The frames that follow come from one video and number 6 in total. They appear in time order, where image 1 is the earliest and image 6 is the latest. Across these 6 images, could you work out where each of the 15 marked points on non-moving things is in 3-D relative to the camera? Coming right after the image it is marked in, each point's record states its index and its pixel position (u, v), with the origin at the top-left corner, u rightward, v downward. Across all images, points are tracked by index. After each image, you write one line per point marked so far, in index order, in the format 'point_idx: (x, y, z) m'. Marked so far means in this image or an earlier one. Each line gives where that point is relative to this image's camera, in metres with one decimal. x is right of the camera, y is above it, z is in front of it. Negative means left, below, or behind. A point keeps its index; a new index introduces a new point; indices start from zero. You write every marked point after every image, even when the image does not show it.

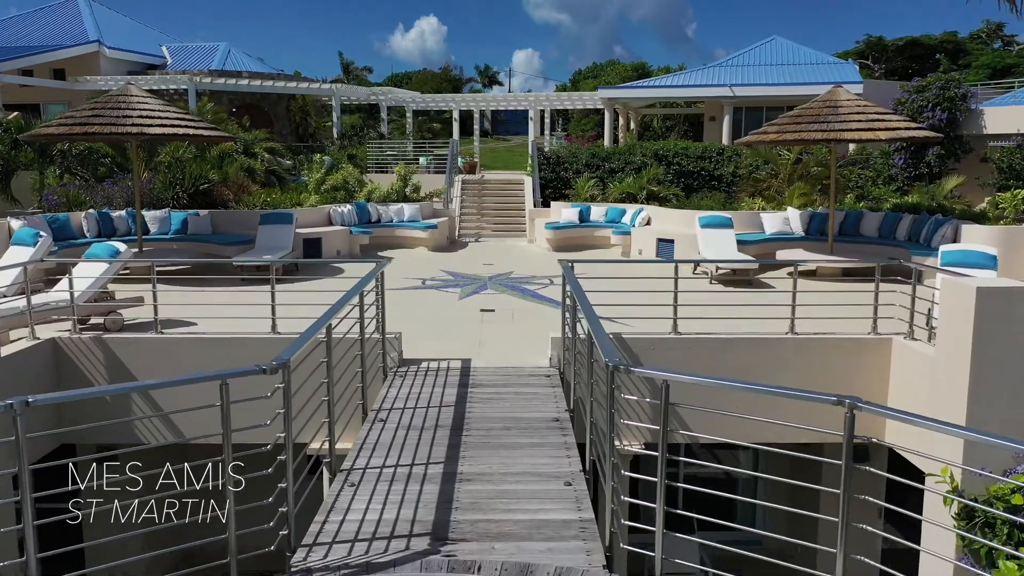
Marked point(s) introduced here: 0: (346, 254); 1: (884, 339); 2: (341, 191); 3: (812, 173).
0: (-3.2, +0.6, +16.1) m
1: (+3.5, -0.5, +7.8) m
2: (-3.7, +2.1, +18.1) m
3: (+6.8, +2.7, +19.4) m
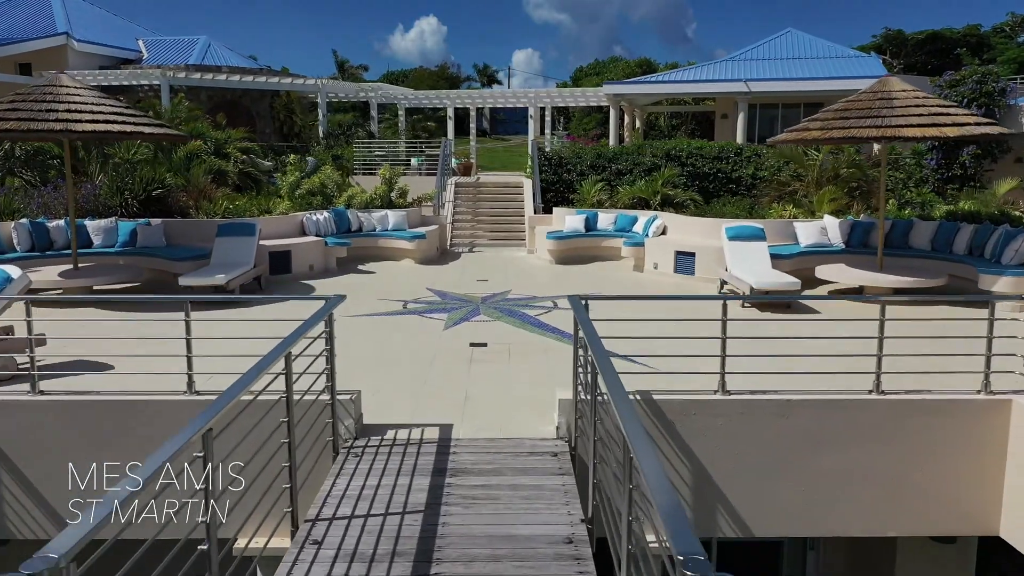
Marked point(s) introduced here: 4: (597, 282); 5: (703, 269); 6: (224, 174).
0: (-3.2, +0.3, +14.2) m
1: (+3.4, -0.8, +5.9) m
2: (-3.7, +1.8, +16.2) m
3: (+6.8, +2.3, +17.4) m
4: (+1.4, +0.1, +14.0) m
5: (+3.0, +0.3, +13.2) m
6: (-6.3, +2.5, +18.7) m
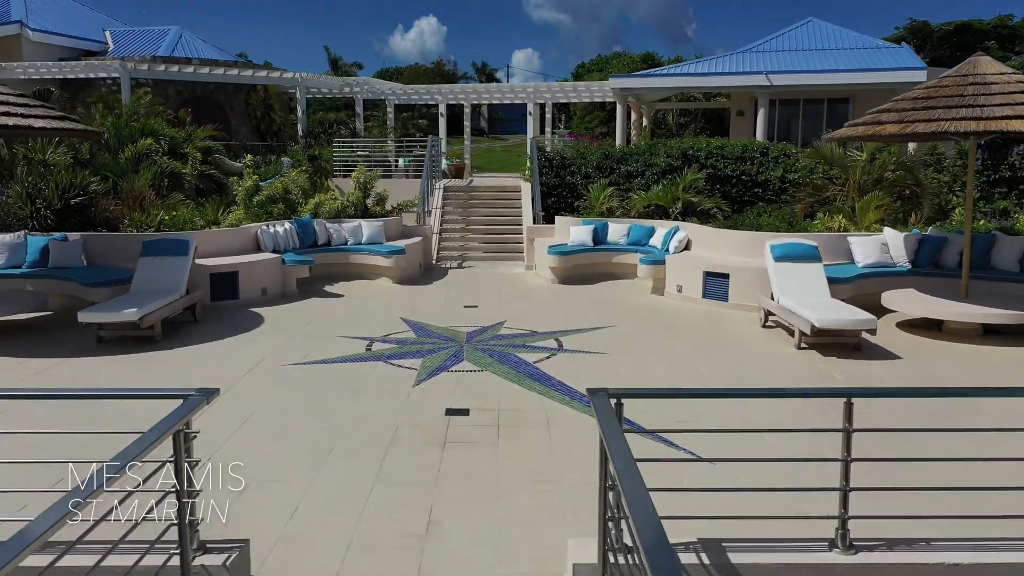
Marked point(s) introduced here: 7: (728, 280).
0: (-3.3, -0.1, +11.8) m
1: (+3.3, -1.2, +3.5) m
2: (-3.8, +1.4, +13.8) m
3: (+6.7, +2.0, +15.1) m
4: (+1.3, -0.3, +11.7) m
5: (+2.9, -0.1, +10.9) m
6: (-6.4, +2.2, +16.3) m
7: (+2.8, +0.1, +11.0) m
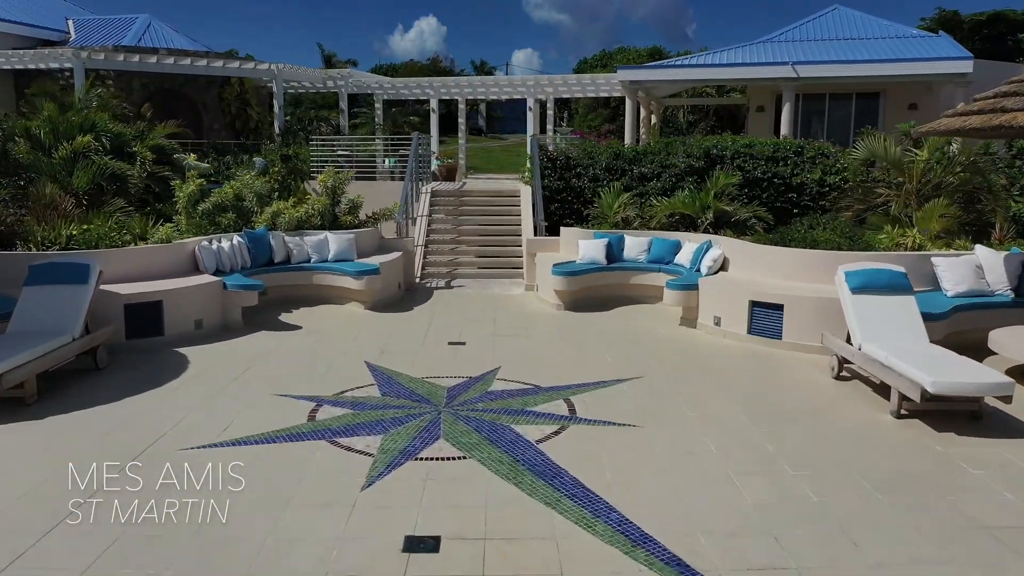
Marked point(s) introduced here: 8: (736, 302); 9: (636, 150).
0: (-3.3, -0.4, +9.5) m
1: (+3.3, -1.5, +1.2) m
2: (-3.8, +1.0, +11.5) m
3: (+6.6, +1.6, +12.8) m
4: (+1.3, -0.6, +9.4) m
5: (+2.9, -0.4, +8.6) m
6: (-6.5, +1.8, +14.0) m
7: (+2.8, -0.2, +8.7) m
8: (+2.4, -0.2, +9.1) m
9: (+2.3, +2.6, +16.0) m
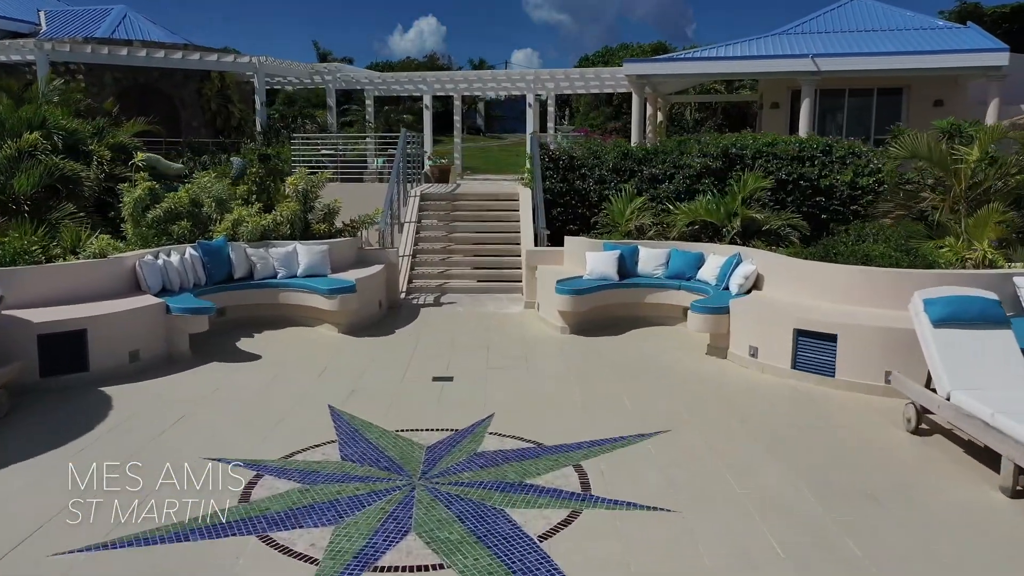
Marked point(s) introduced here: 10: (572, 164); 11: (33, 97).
0: (-3.3, -0.6, +8.0) m
1: (+3.3, -1.7, -0.3) m
2: (-3.9, +0.8, +10.0) m
3: (+6.6, +1.4, +11.3) m
4: (+1.3, -0.8, +7.9) m
5: (+2.9, -0.7, +7.1) m
6: (-6.5, +1.6, +12.5) m
7: (+2.7, -0.5, +7.2) m
8: (+2.4, -0.4, +7.6) m
9: (+2.3, +2.4, +14.5) m
10: (+1.0, +2.1, +14.4) m
11: (-8.7, +3.5, +15.4) m
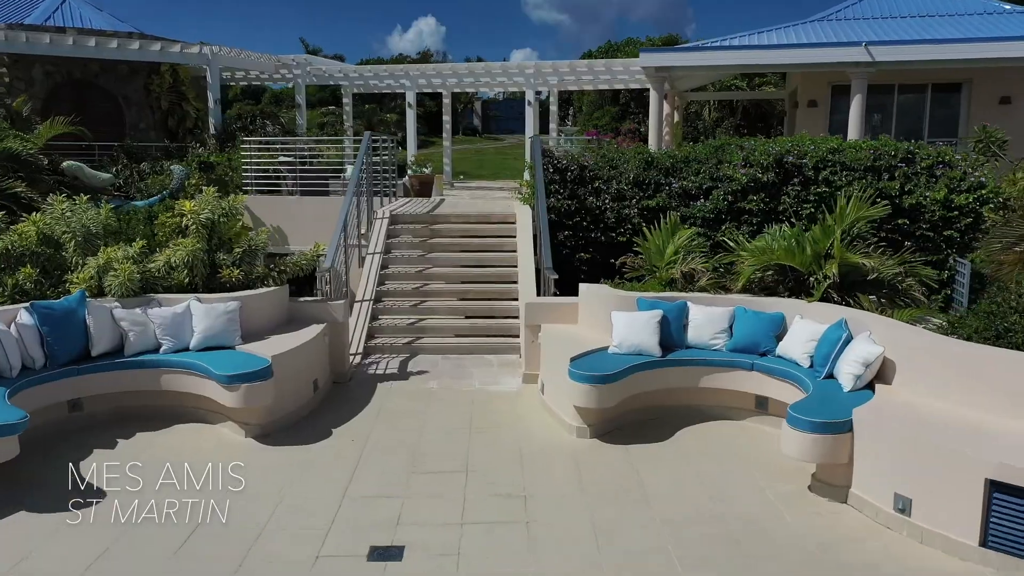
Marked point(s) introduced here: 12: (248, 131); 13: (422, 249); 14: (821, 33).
0: (-3.4, -1.3, +4.9) m
1: (+3.2, -2.4, -3.4) m
2: (-3.9, +0.2, +6.9) m
3: (+6.6, +0.8, +8.2) m
4: (+1.2, -1.5, +4.8) m
5: (+2.8, -1.3, +4.0) m
6: (-6.6, +1.0, +9.4) m
7: (+2.7, -1.1, +4.1) m
8: (+2.3, -1.0, +4.5) m
9: (+2.2, +1.8, +11.4) m
10: (+1.0, +1.5, +11.3) m
11: (-8.8, +2.8, +12.3) m
12: (-5.7, +3.4, +18.4) m
13: (-1.1, +0.5, +10.5) m
14: (+6.8, +5.6, +18.5) m
